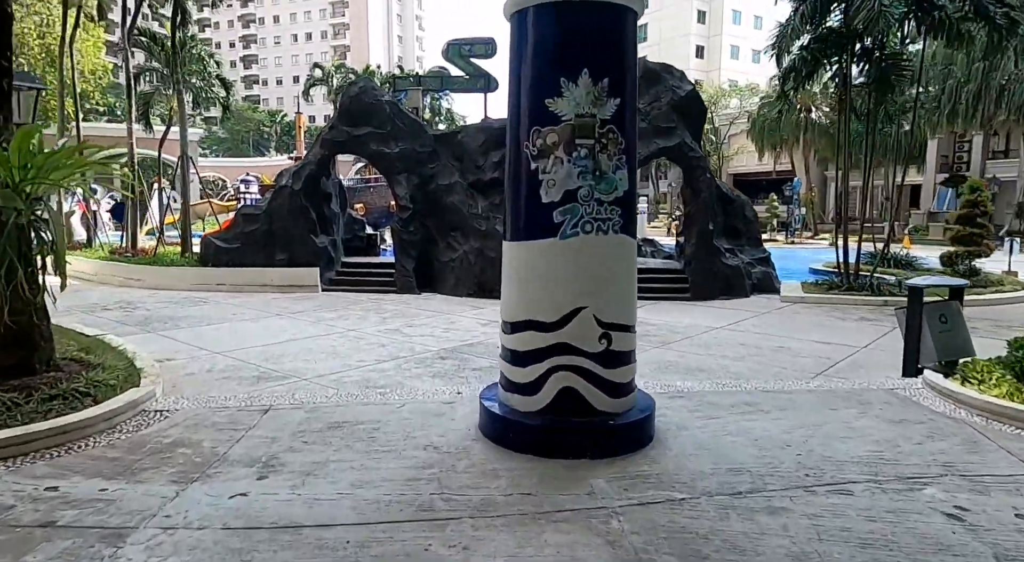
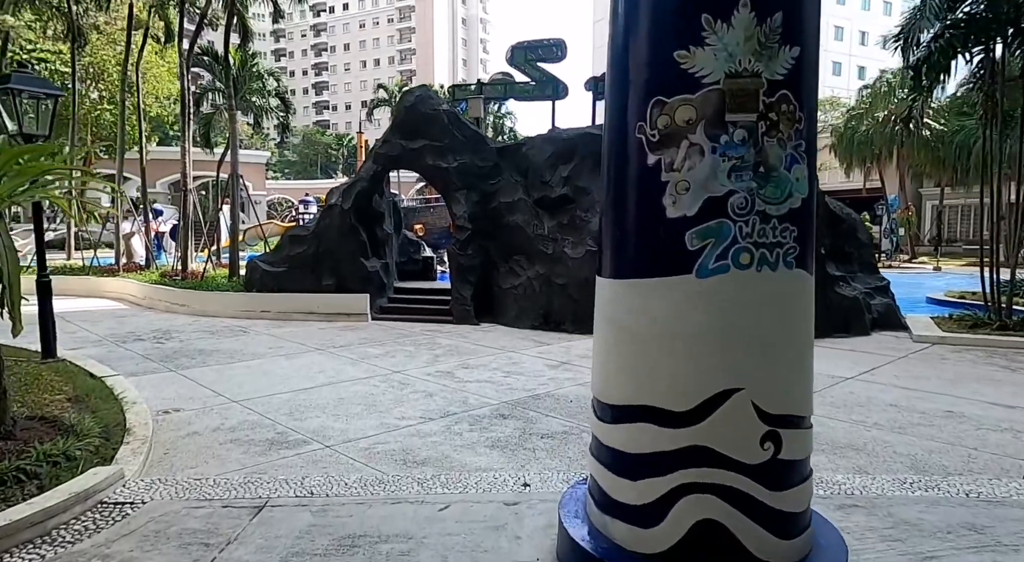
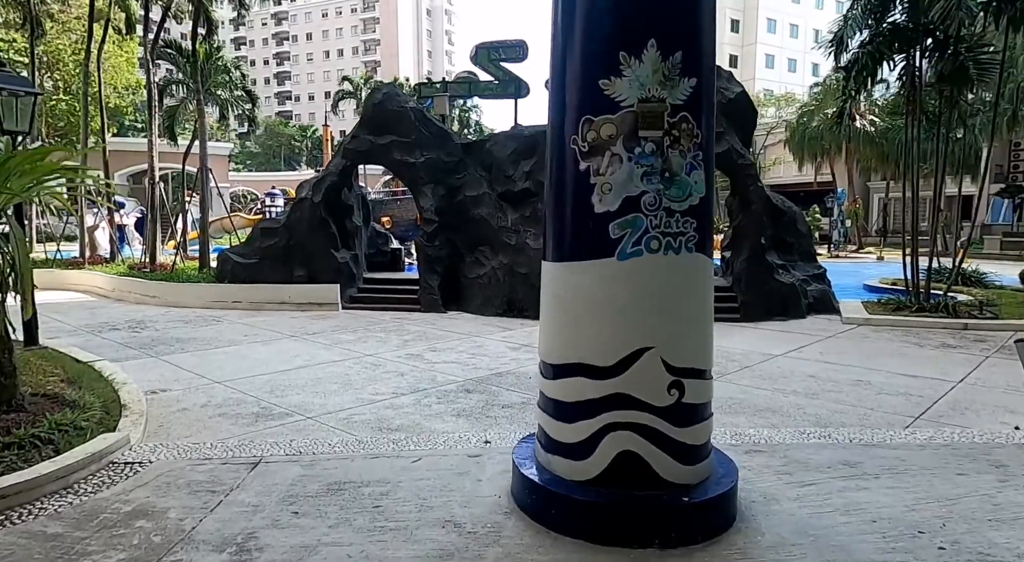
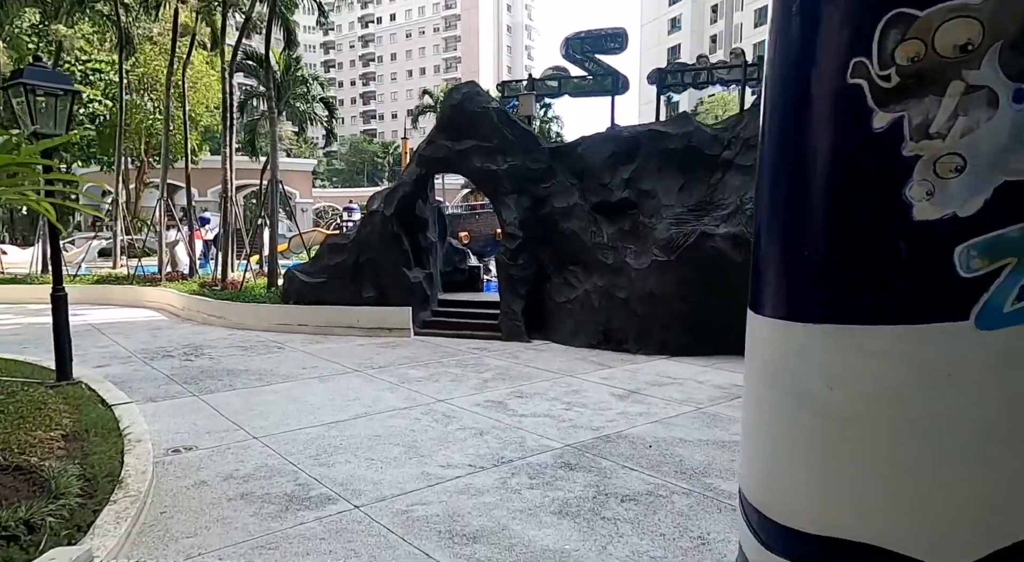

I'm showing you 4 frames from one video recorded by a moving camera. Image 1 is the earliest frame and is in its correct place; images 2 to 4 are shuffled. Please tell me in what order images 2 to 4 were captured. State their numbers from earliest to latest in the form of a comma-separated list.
3, 2, 4
